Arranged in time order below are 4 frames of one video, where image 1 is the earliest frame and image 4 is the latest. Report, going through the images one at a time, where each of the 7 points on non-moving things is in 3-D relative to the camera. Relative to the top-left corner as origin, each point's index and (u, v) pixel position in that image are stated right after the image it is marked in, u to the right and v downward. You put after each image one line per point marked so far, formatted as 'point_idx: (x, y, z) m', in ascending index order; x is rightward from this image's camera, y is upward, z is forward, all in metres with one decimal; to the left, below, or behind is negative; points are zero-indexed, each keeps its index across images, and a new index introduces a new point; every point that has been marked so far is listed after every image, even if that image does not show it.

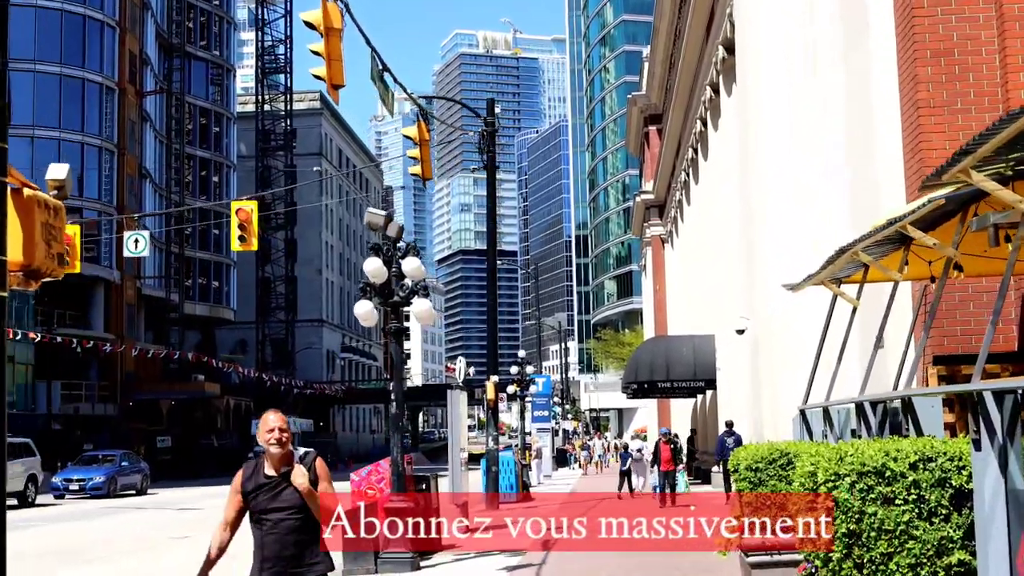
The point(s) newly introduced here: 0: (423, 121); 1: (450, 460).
0: (-1.4, +2.6, +17.6) m
1: (-1.0, -2.9, +19.3) m
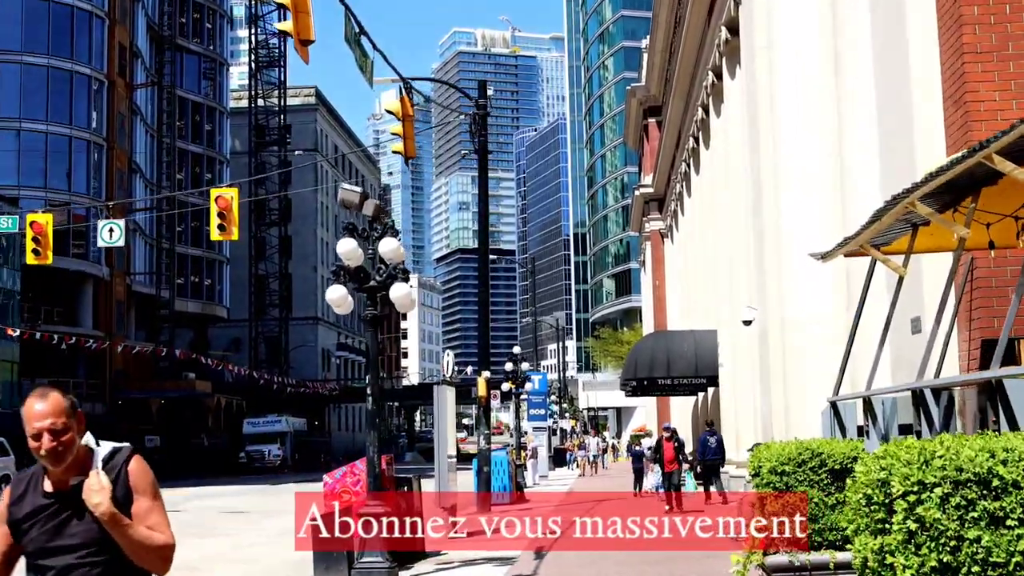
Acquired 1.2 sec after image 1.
0: (-1.5, +2.7, +16.3) m
1: (-1.2, -2.7, +18.0) m
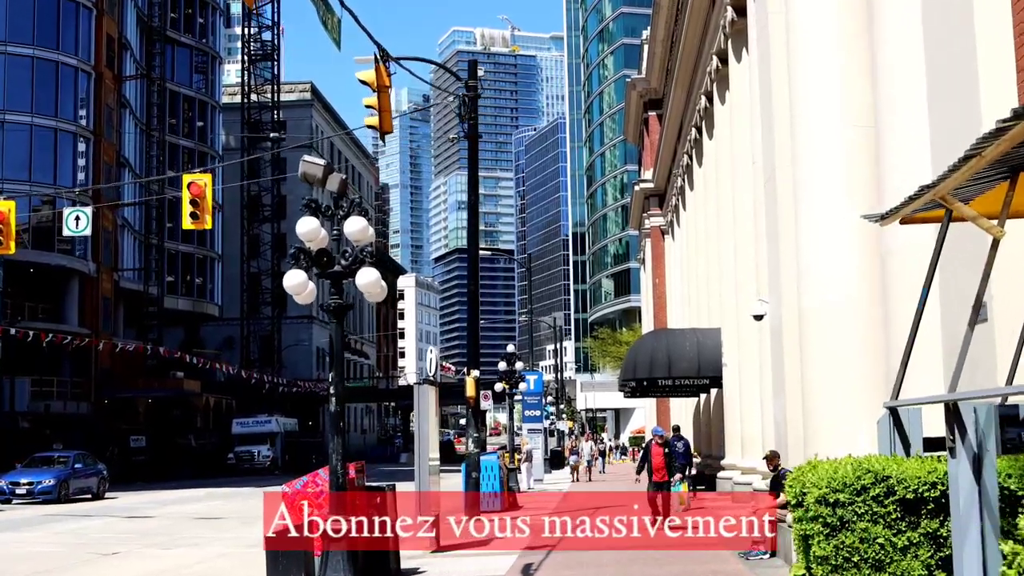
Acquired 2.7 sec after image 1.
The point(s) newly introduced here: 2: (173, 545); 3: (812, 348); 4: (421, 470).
0: (-1.7, +2.9, +14.8) m
1: (-1.4, -2.6, +16.5) m
2: (-5.9, -4.5, +19.8) m
3: (+3.6, -0.7, +13.6) m
4: (-1.3, -2.6, +16.5) m
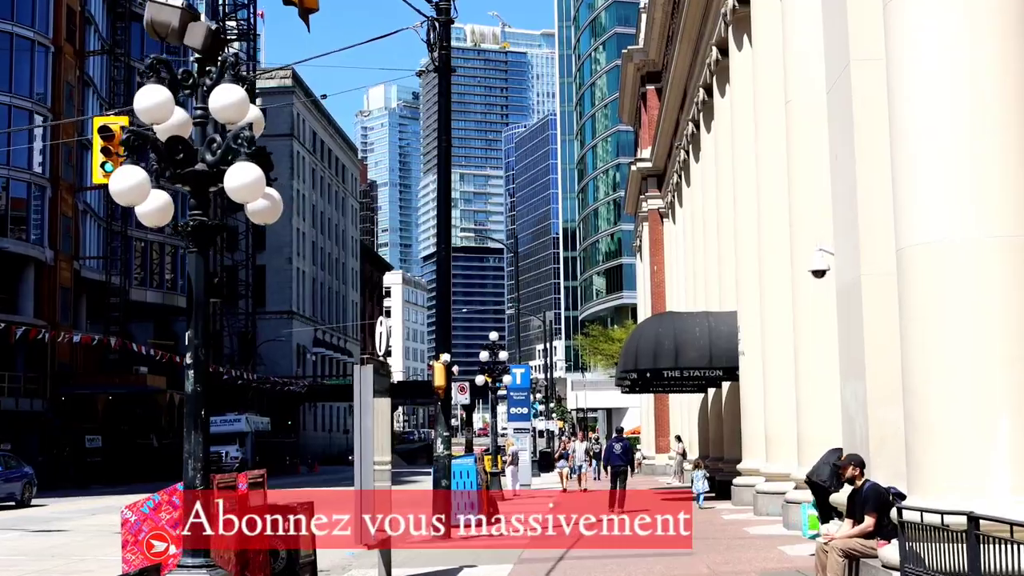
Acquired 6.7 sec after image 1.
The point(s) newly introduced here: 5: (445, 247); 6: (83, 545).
0: (-1.9, +3.4, +10.8) m
1: (-1.7, -2.0, +12.4) m
2: (-6.2, -3.9, +15.7) m
3: (+3.3, -0.2, +9.5) m
4: (-1.6, -2.1, +12.4) m
5: (-1.1, +1.4, +18.6) m
6: (-7.3, -4.4, +19.5) m
